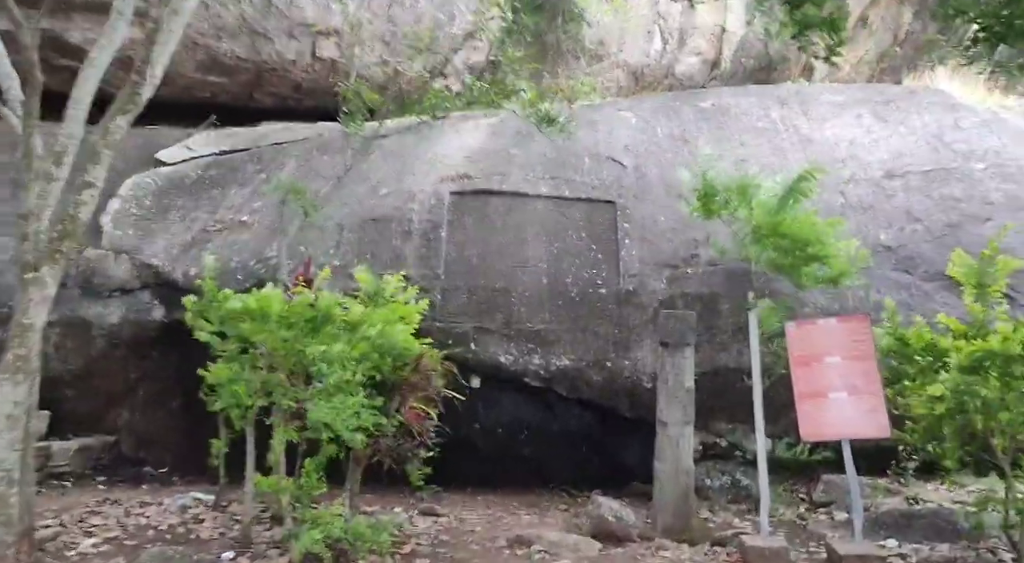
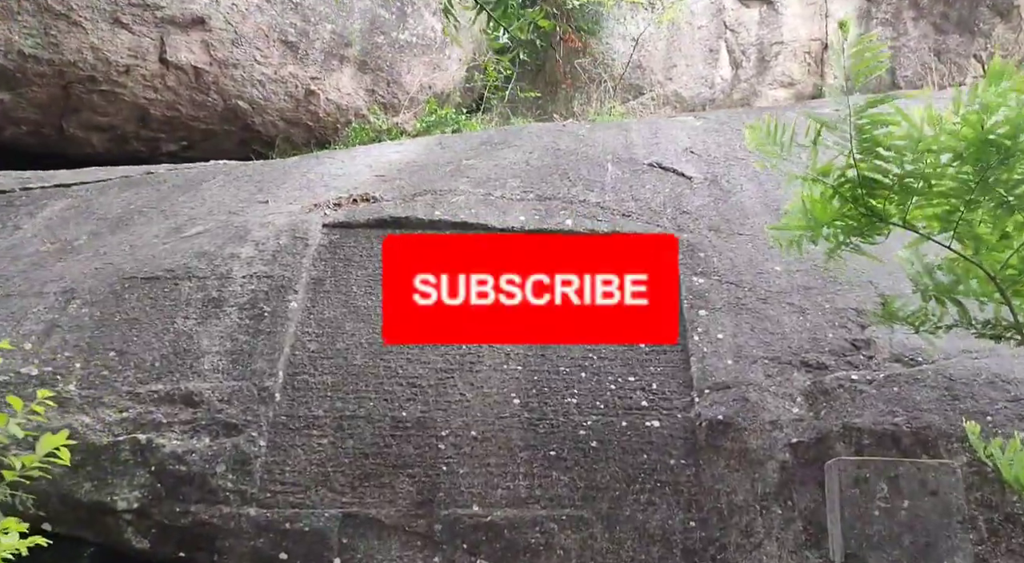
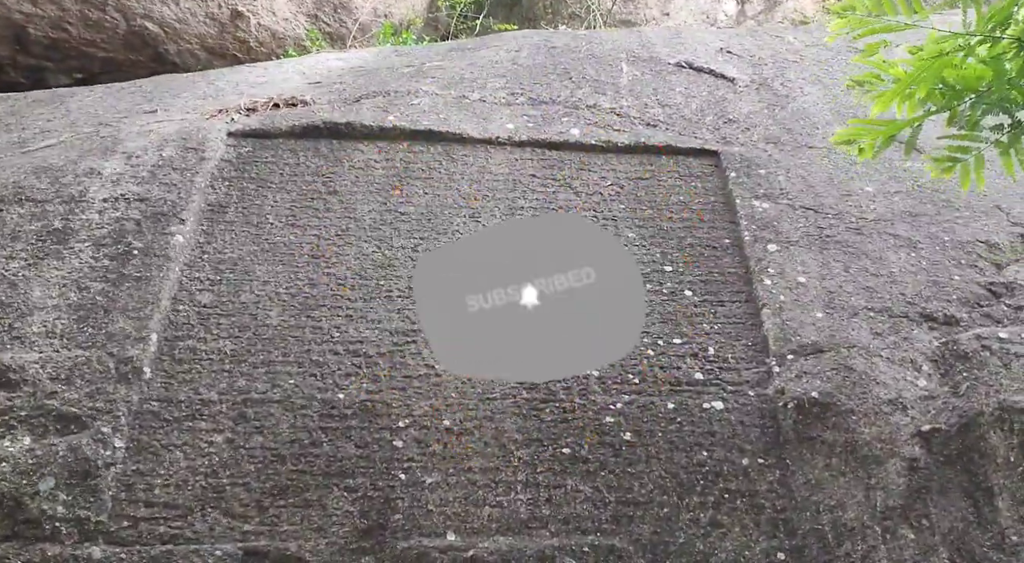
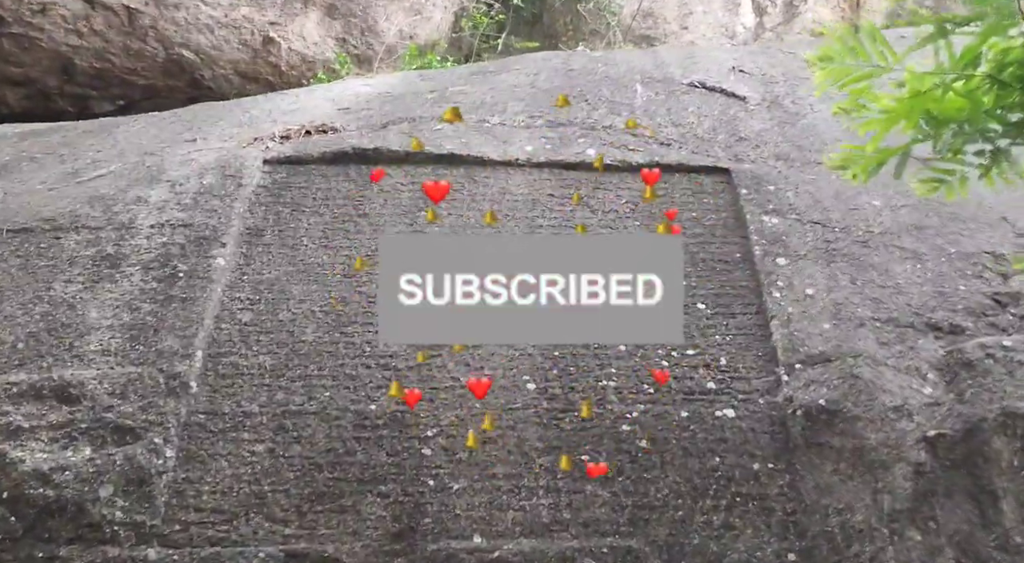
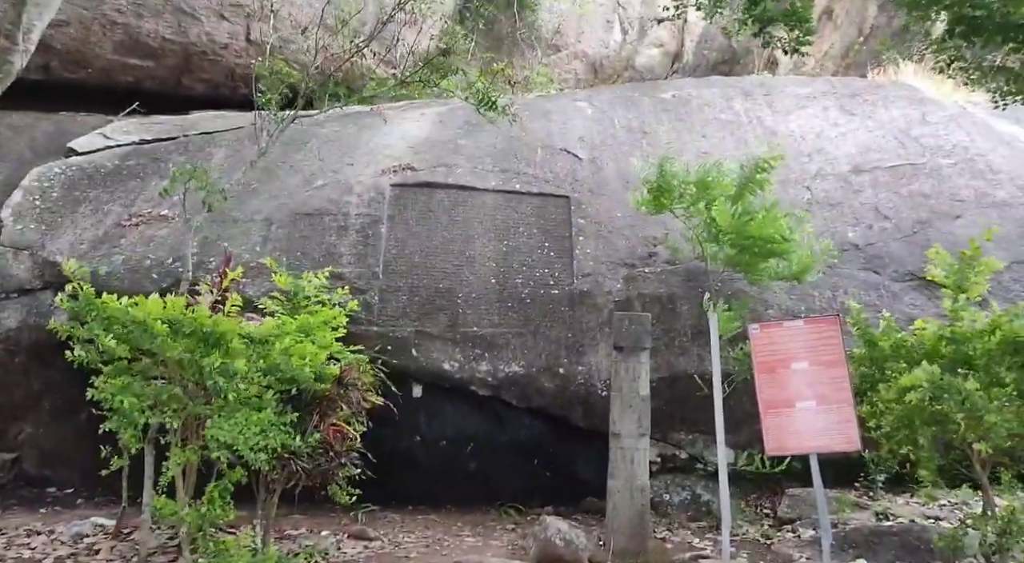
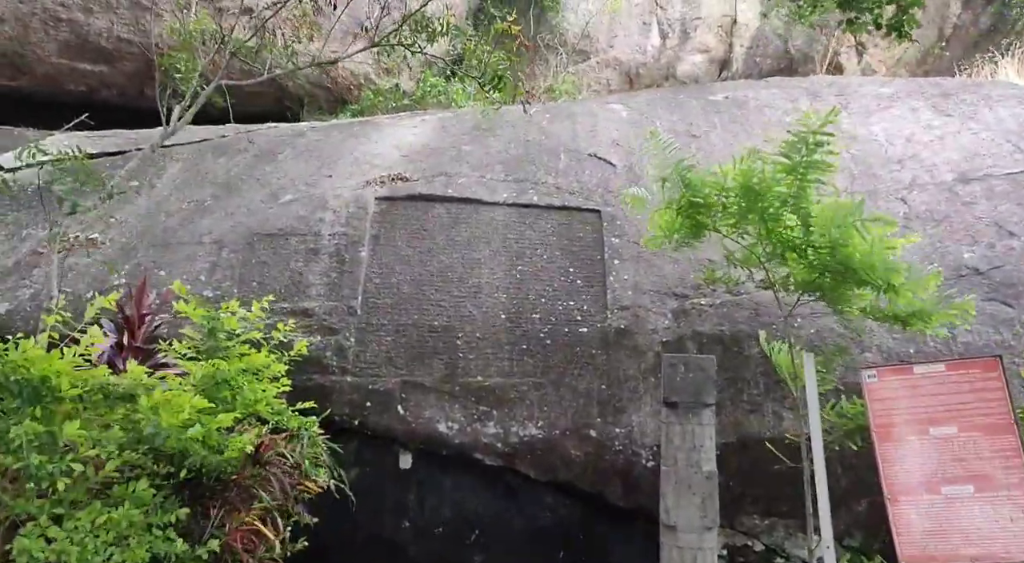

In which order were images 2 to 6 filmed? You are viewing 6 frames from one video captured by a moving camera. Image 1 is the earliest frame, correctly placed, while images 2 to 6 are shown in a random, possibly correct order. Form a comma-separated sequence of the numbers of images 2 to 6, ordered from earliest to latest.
5, 6, 2, 4, 3
